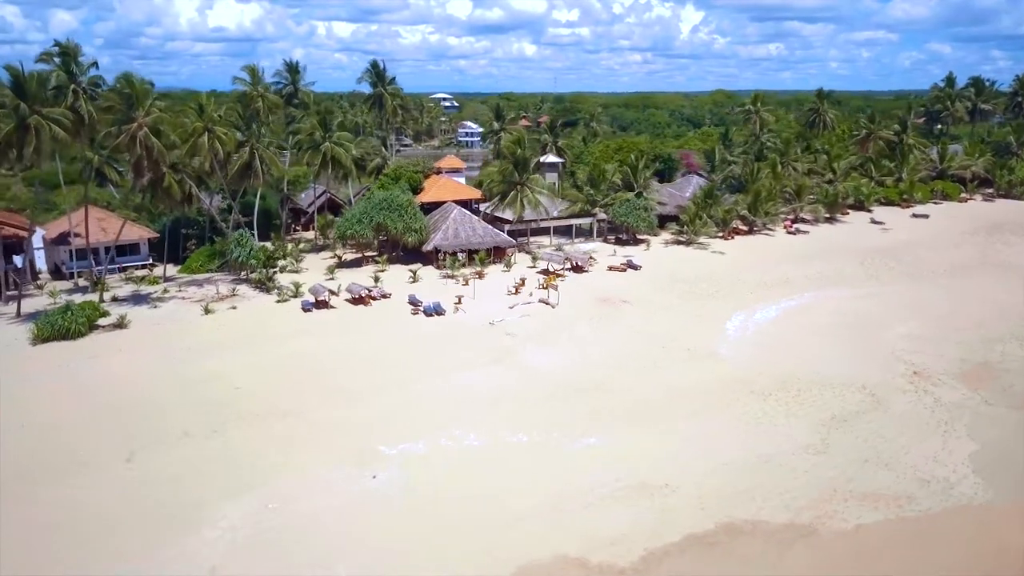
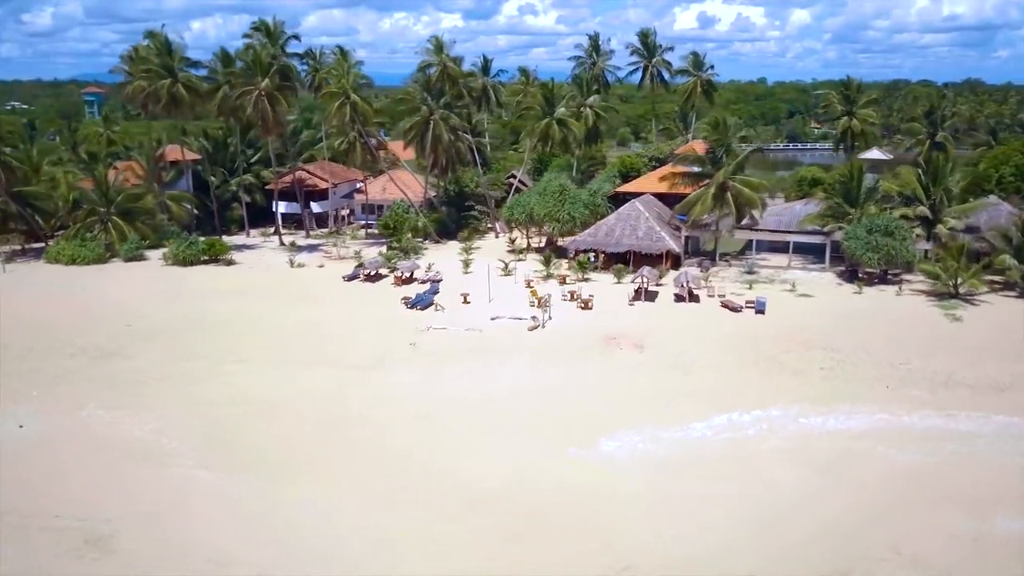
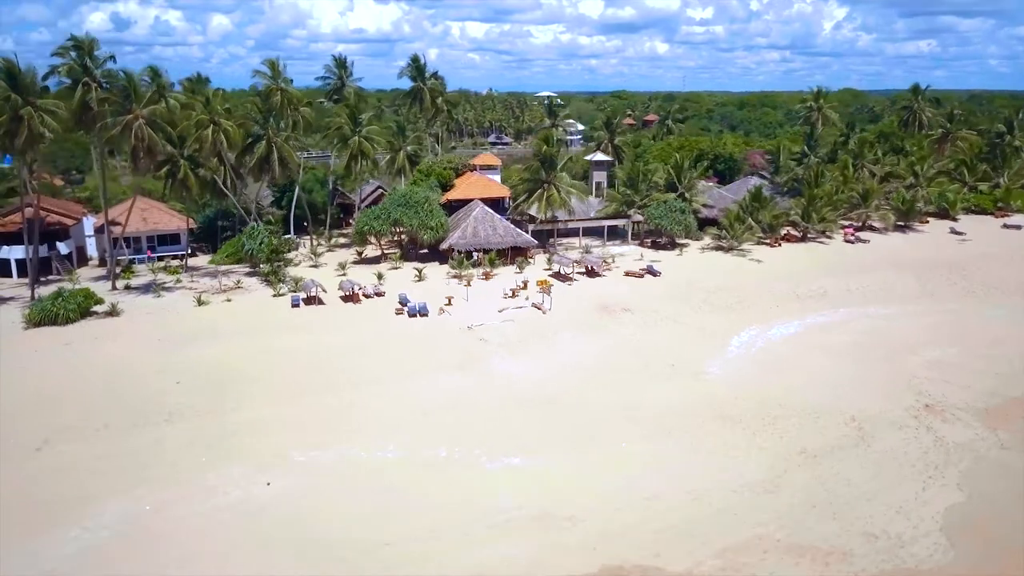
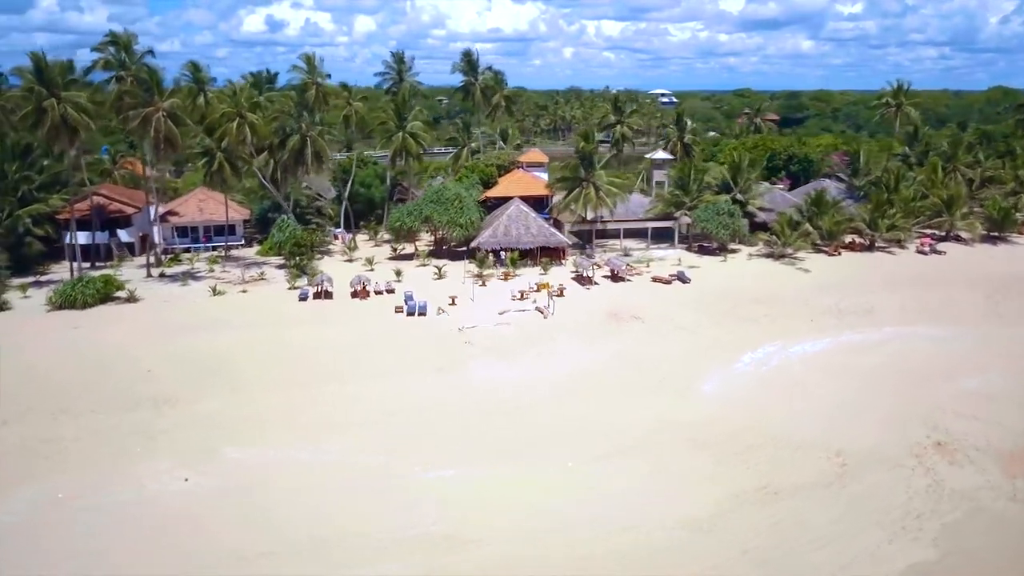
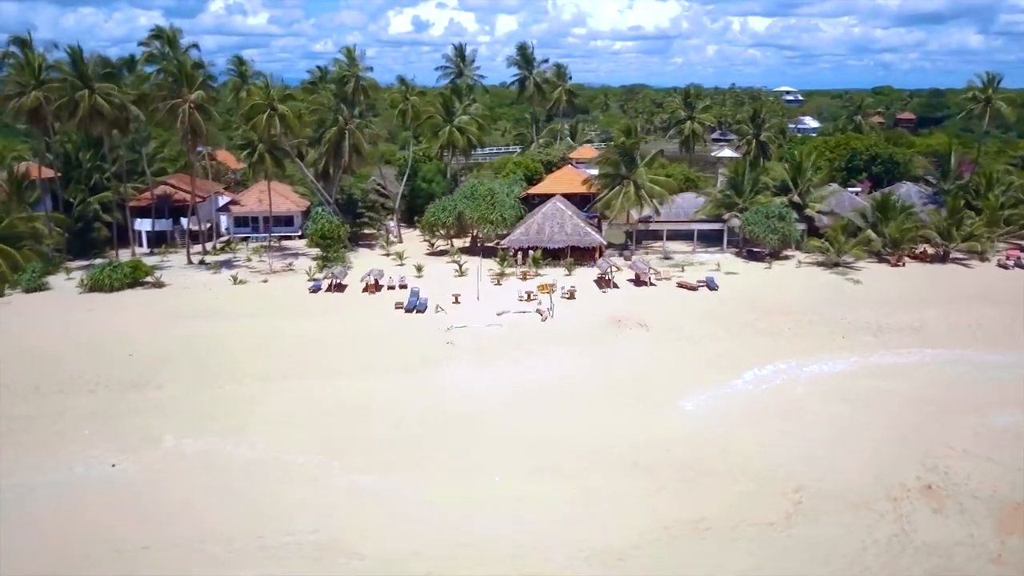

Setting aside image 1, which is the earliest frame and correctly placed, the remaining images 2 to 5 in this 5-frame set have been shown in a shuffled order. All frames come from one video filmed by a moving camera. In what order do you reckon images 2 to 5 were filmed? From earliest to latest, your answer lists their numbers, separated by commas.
3, 4, 5, 2
